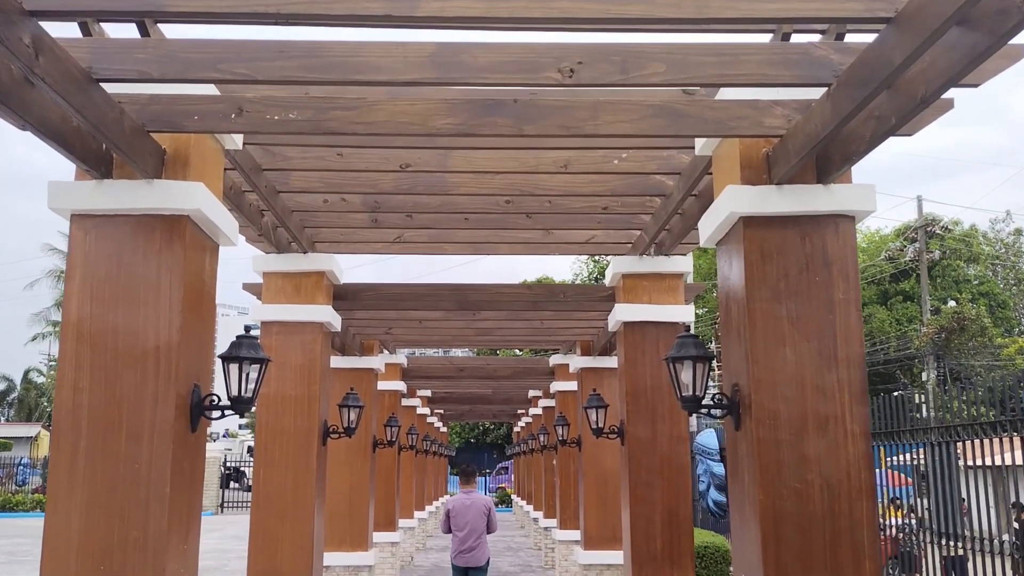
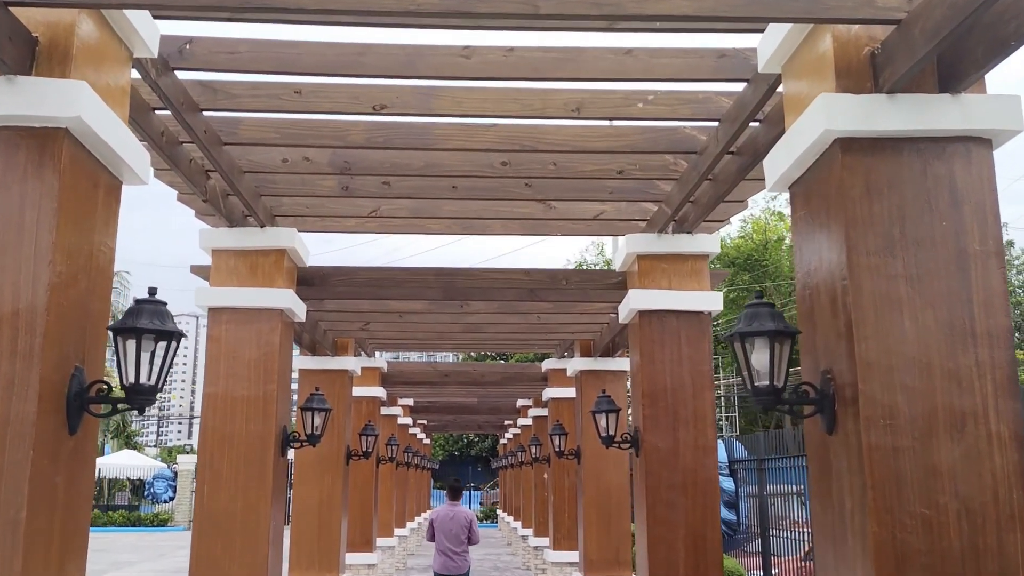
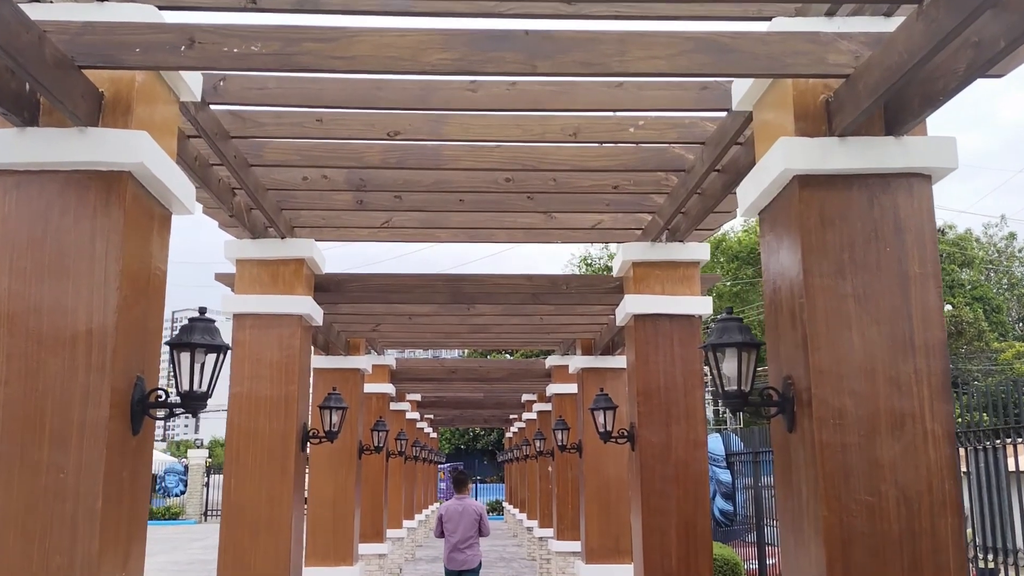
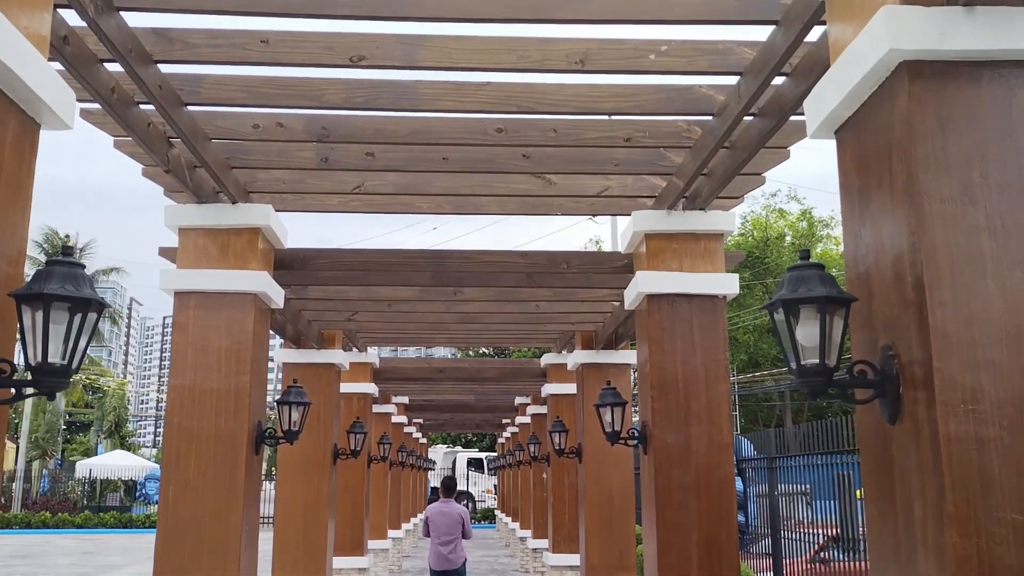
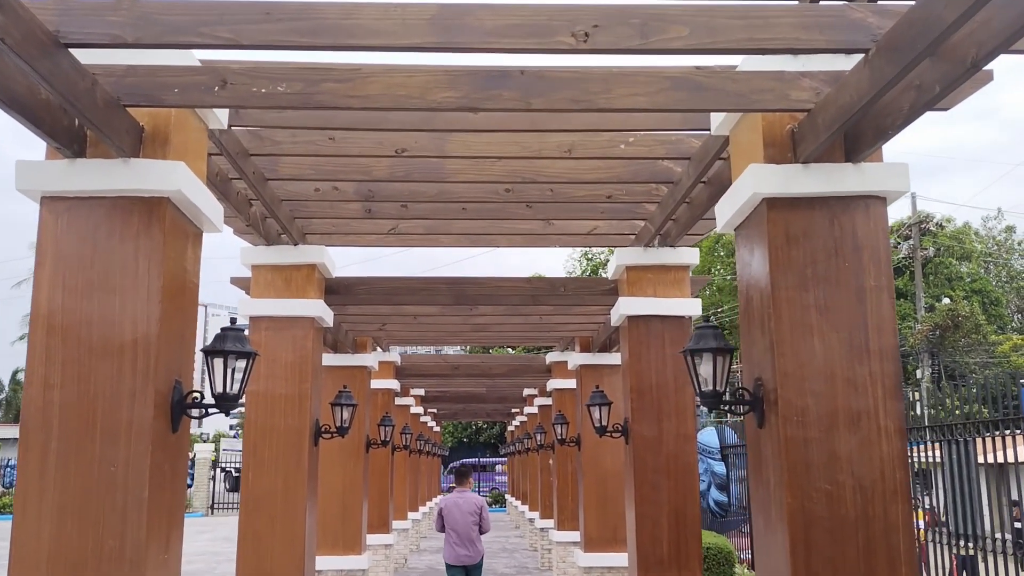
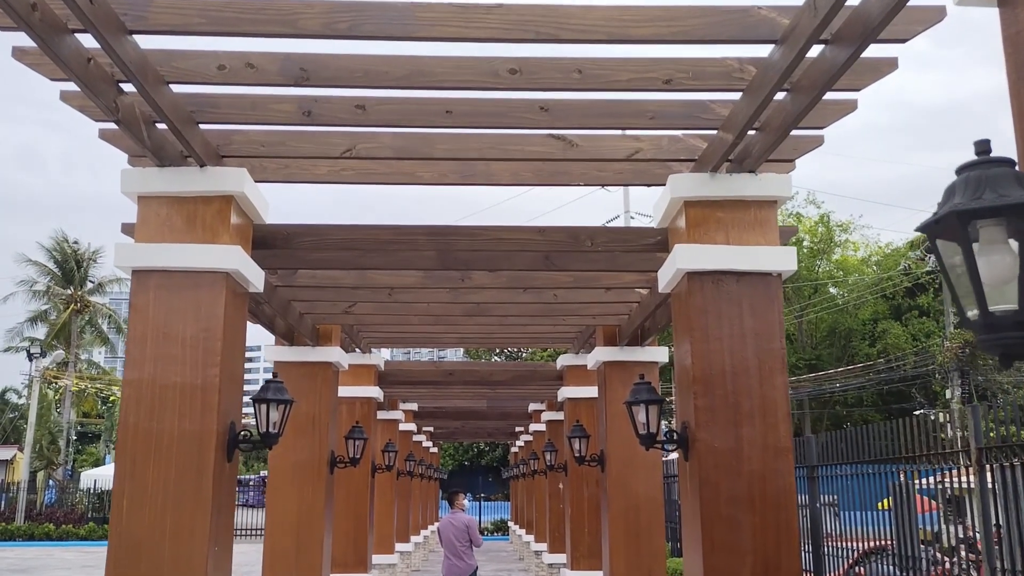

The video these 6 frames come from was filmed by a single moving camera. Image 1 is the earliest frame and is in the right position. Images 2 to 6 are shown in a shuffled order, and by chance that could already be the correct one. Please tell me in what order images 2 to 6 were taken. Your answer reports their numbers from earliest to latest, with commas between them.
5, 3, 2, 4, 6
